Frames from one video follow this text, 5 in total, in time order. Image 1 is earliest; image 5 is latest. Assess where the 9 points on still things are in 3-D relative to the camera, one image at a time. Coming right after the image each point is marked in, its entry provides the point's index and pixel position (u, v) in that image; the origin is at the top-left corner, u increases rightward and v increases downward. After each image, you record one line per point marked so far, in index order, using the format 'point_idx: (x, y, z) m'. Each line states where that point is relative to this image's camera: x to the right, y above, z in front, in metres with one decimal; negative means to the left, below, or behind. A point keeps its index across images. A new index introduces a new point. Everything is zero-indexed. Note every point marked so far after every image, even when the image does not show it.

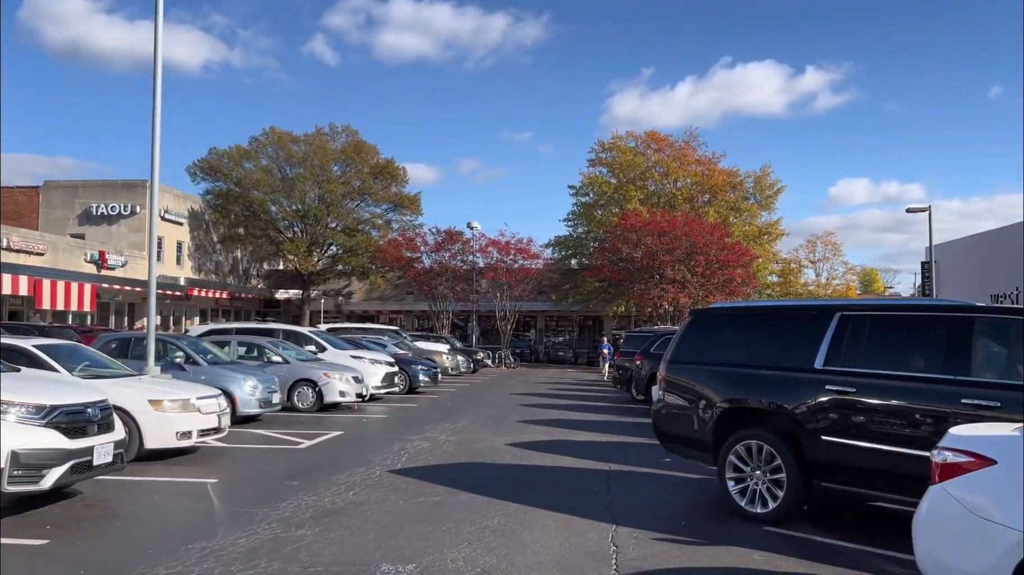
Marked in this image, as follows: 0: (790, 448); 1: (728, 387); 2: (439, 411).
0: (+2.3, -1.3, +6.8) m
1: (+1.9, -0.9, +7.3) m
2: (-1.5, -2.5, +16.9) m
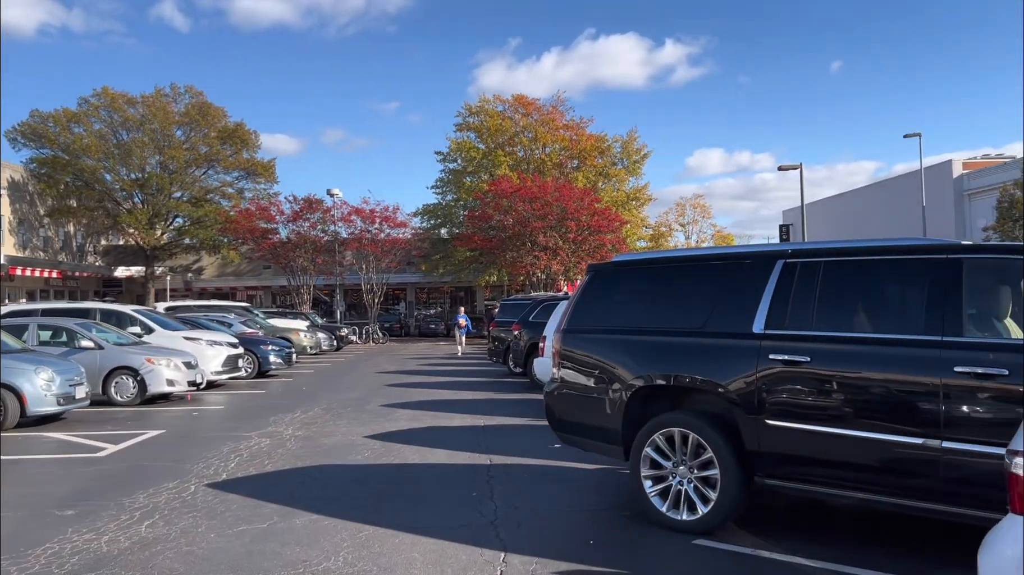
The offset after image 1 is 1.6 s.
0: (+1.4, -1.0, +5.3) m
1: (+0.9, -0.5, +5.7) m
2: (-3.9, -1.9, +14.7) m
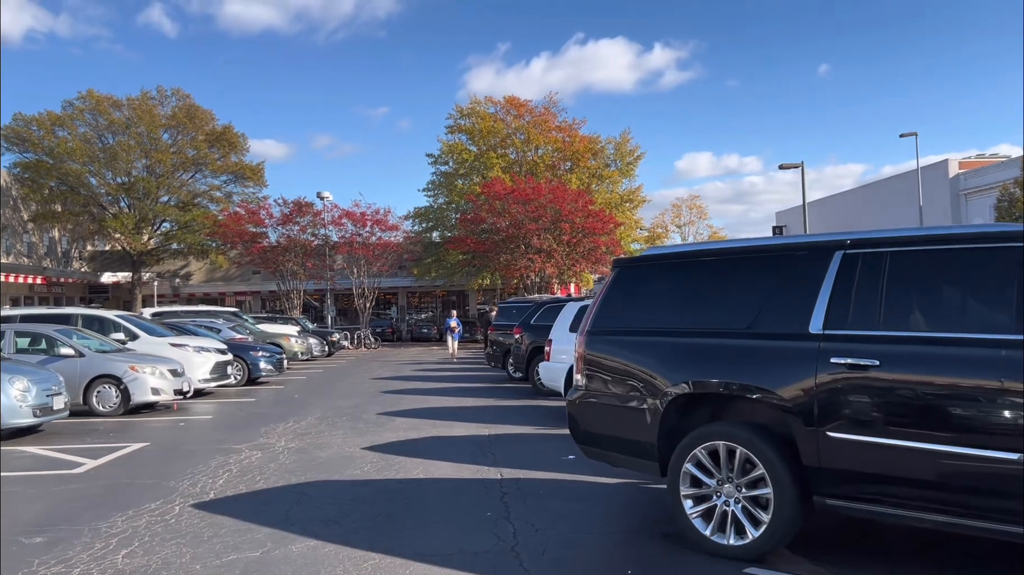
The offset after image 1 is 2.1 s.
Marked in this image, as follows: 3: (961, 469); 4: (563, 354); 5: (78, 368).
0: (+1.5, -0.9, +4.7) m
1: (+1.0, -0.5, +5.1) m
2: (-3.9, -2.0, +14.0) m
3: (+2.3, -0.9, +4.1) m
4: (+0.7, -0.9, +11.4) m
5: (-6.7, -1.3, +12.9) m
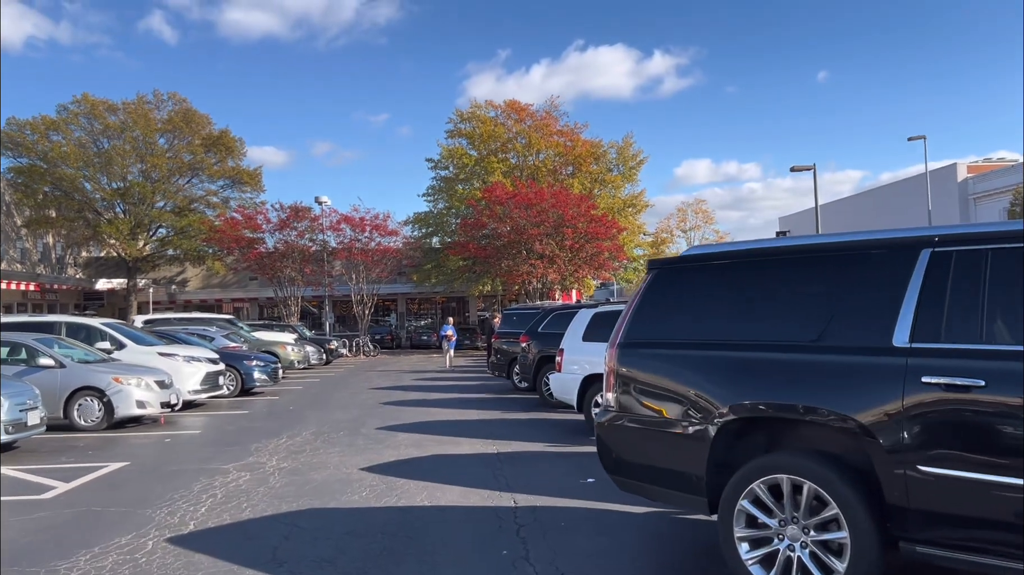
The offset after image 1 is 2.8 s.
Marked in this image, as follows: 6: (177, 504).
0: (+1.6, -1.0, +4.0) m
1: (+1.1, -0.5, +4.3) m
2: (-3.8, -2.1, +13.3) m
3: (+2.4, -0.9, +3.3) m
4: (+0.8, -1.0, +10.6) m
5: (-6.6, -1.3, +12.1) m
6: (-2.8, -1.8, +7.0) m
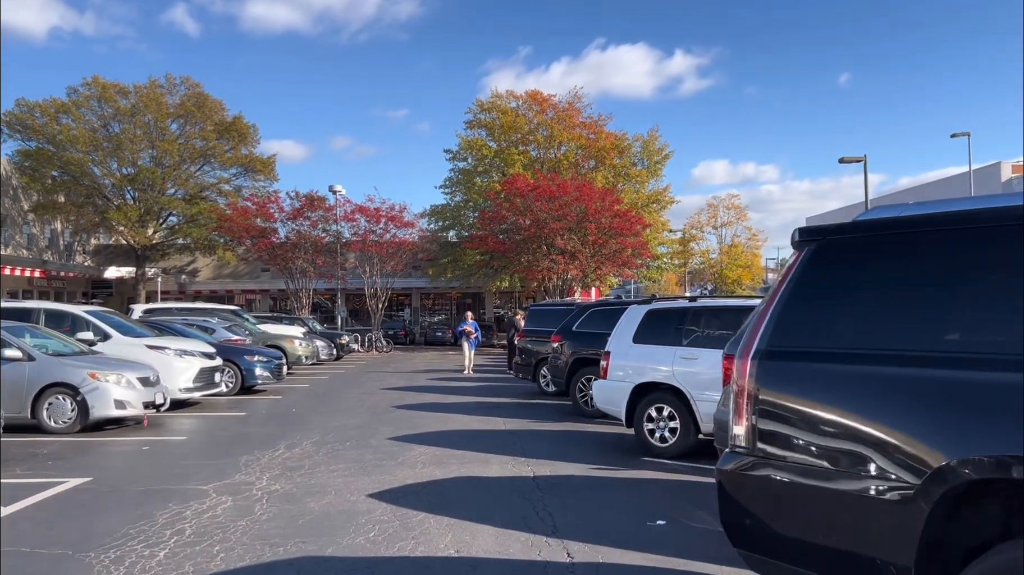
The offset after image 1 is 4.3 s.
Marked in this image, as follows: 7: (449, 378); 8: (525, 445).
0: (+1.9, -0.9, +2.3) m
1: (+1.4, -0.4, +2.7) m
2: (-3.3, -1.9, +11.7) m
3: (+2.7, -0.9, +1.6) m
4: (+1.2, -0.9, +9.0) m
5: (-6.2, -1.1, +10.6) m
6: (-2.5, -1.7, +5.4) m
7: (-1.5, -2.1, +19.5) m
8: (+0.2, -1.8, +9.6) m
